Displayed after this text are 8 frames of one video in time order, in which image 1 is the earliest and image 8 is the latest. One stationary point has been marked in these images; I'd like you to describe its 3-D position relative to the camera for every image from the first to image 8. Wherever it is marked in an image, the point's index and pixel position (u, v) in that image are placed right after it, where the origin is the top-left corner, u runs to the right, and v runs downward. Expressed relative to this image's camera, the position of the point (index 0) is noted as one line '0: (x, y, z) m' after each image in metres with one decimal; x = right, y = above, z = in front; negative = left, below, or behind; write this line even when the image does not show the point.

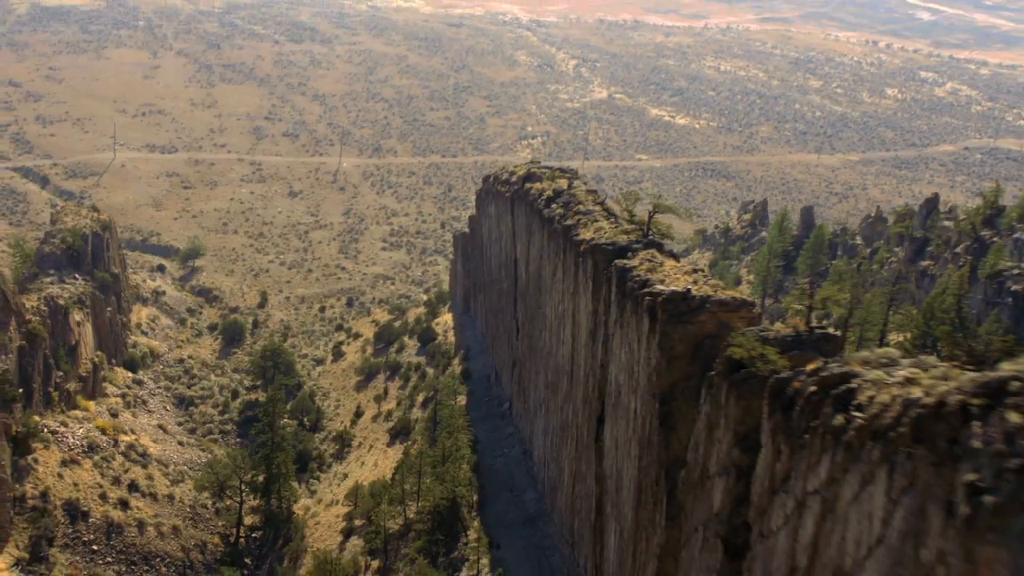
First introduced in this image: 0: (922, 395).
0: (+4.2, -1.1, +14.9) m
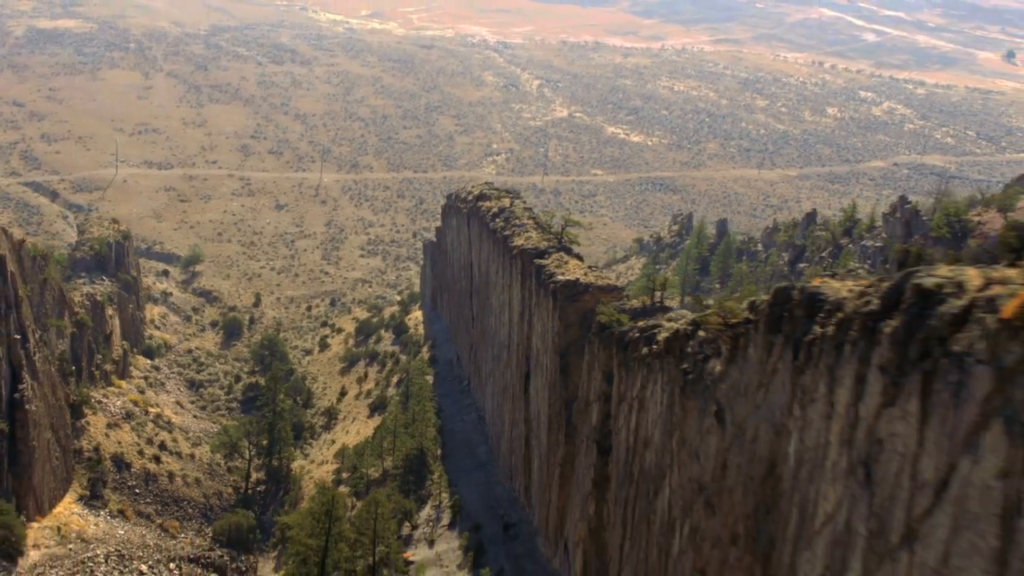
0: (+3.1, -0.8, +26.3) m
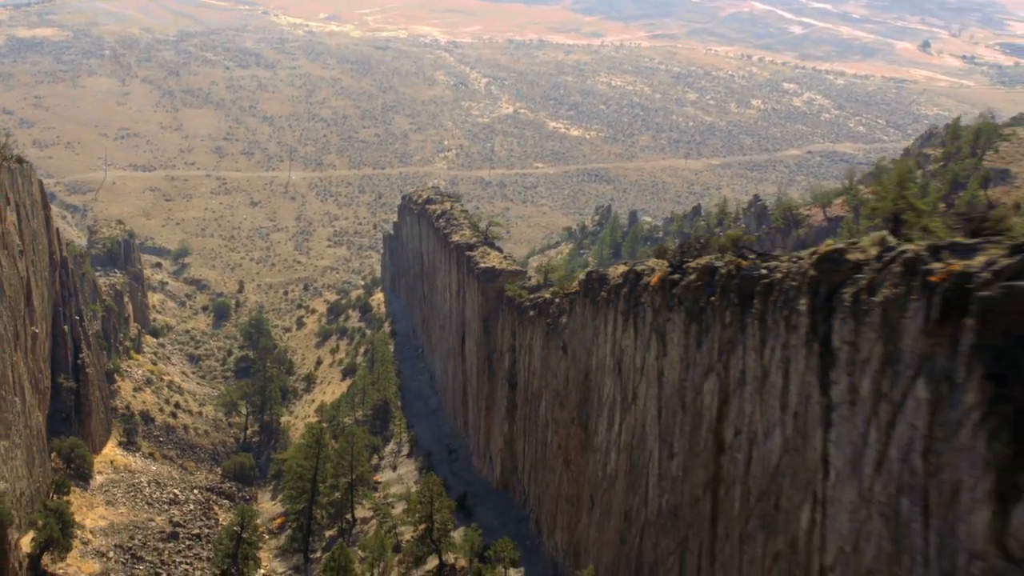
0: (+1.1, -0.3, +40.8) m
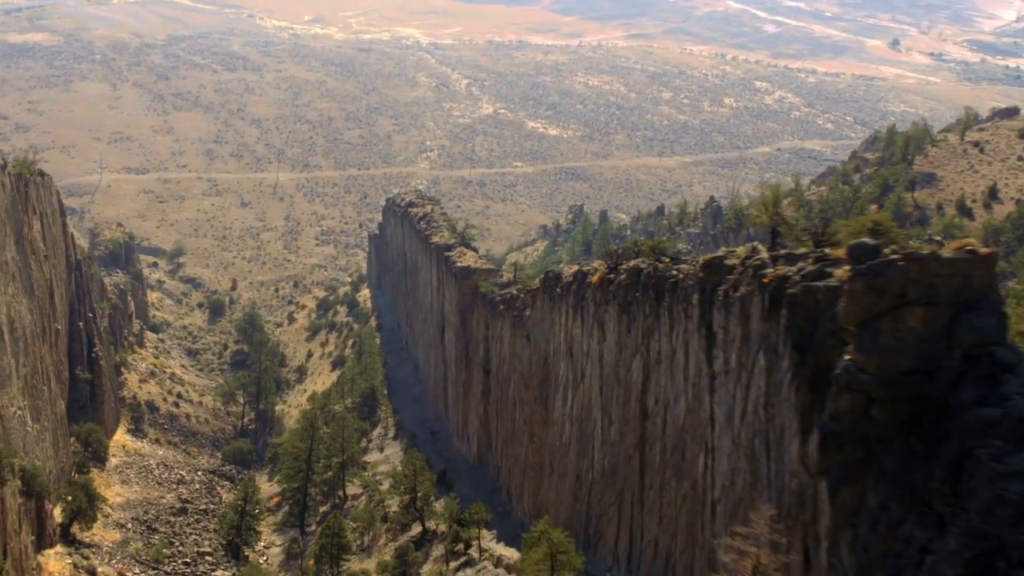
0: (+0.1, -0.2, +46.6) m
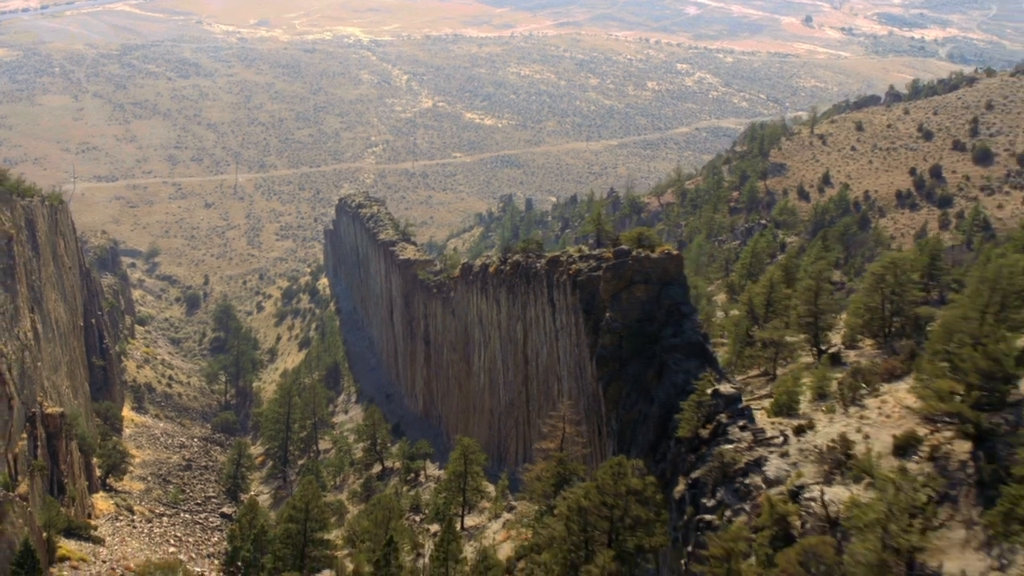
0: (-2.9, +0.3, +60.5) m
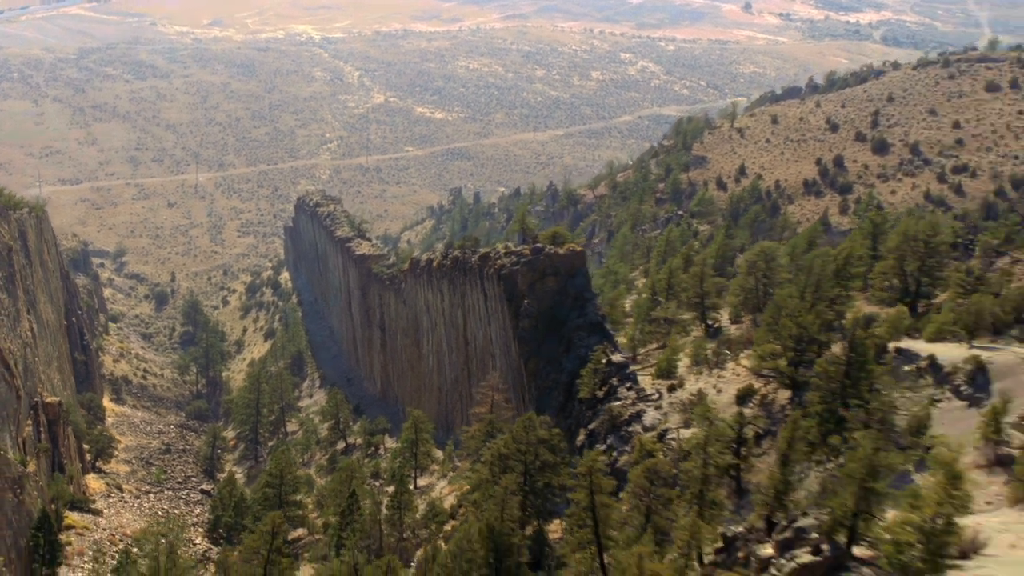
0: (-5.5, +0.7, +67.2) m
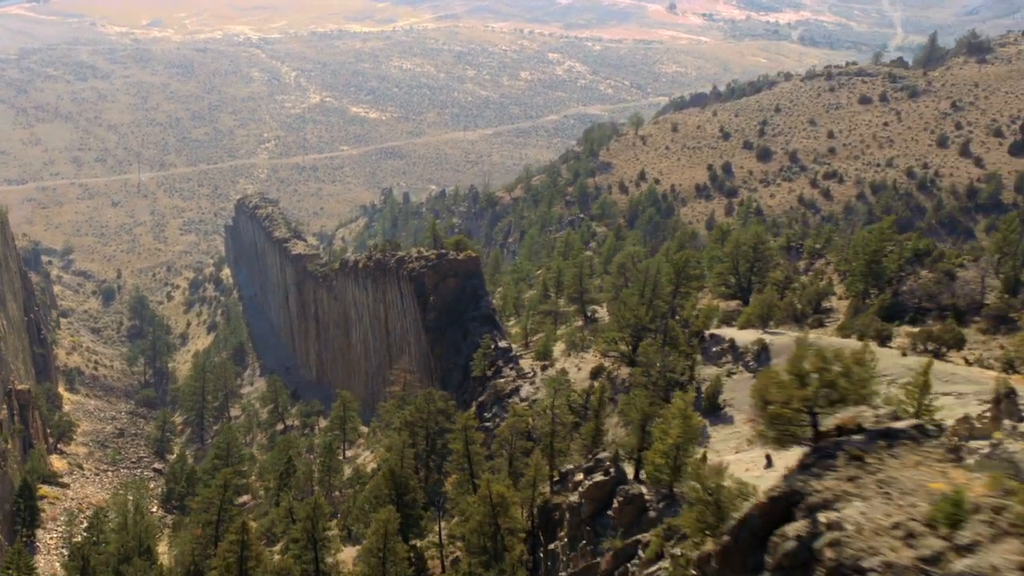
0: (-9.7, +0.8, +75.1) m
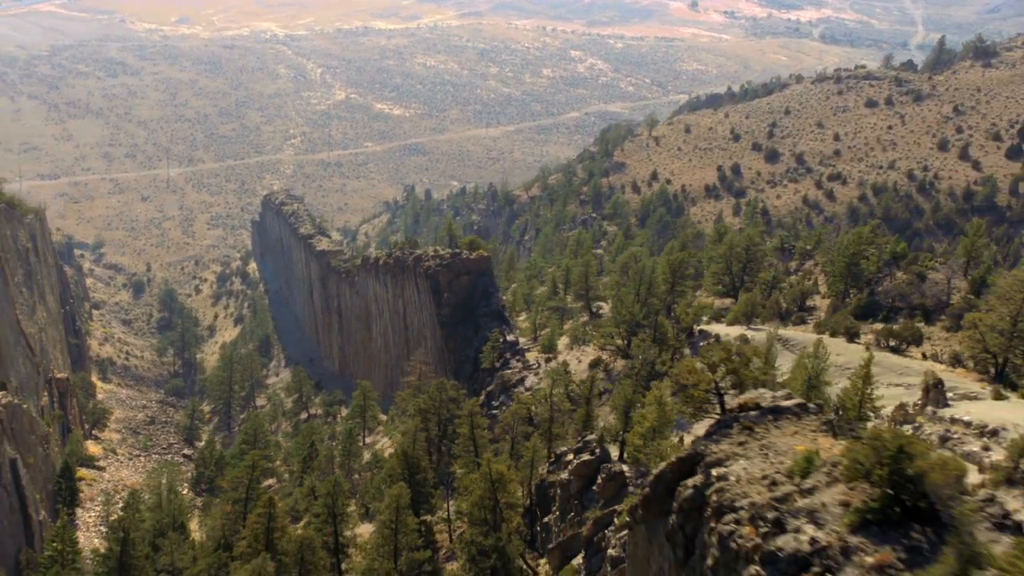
0: (-8.9, +1.1, +78.5) m
